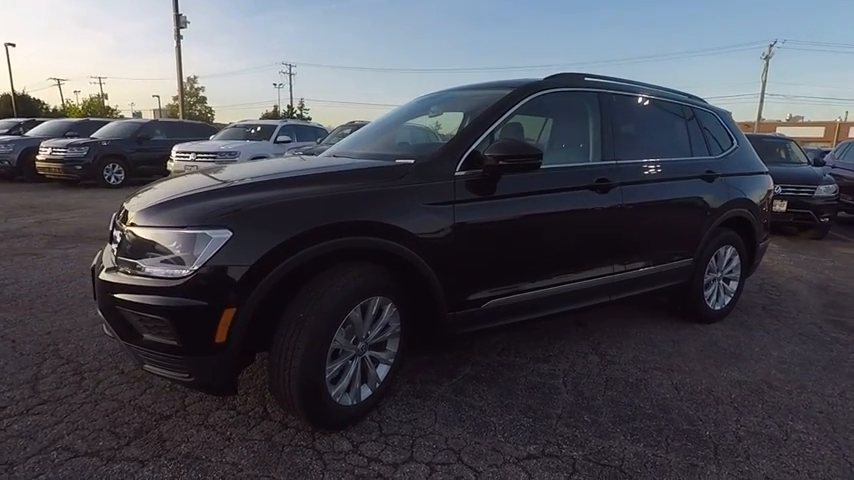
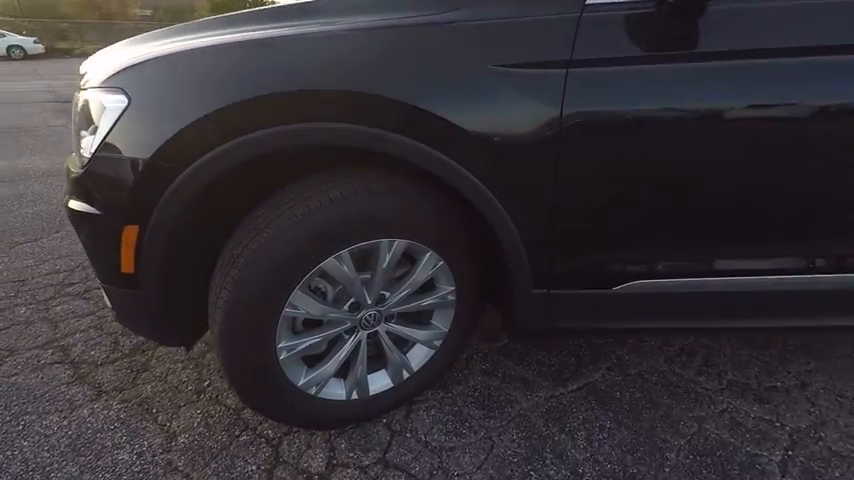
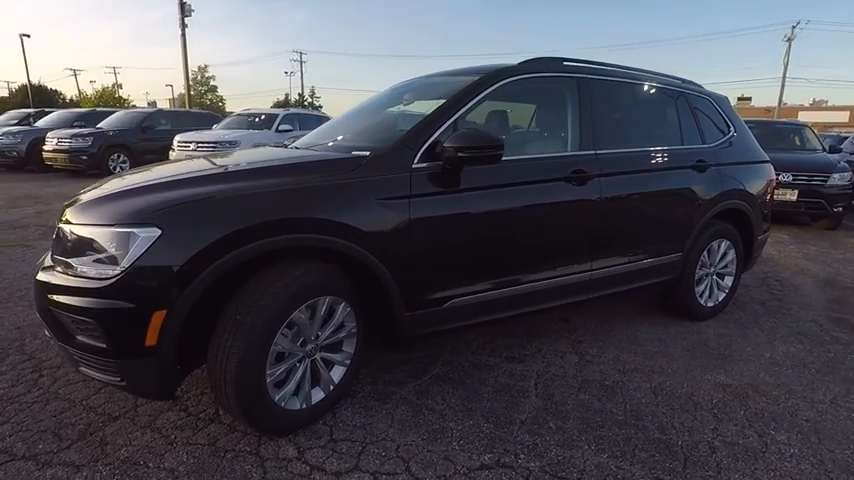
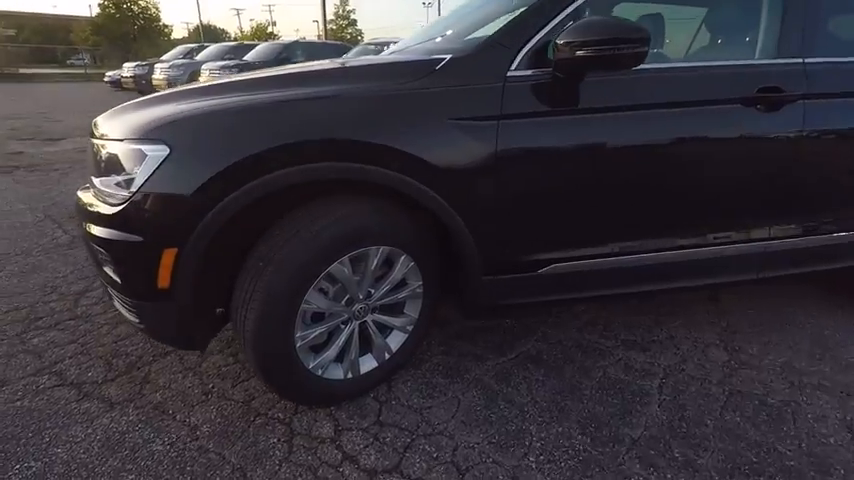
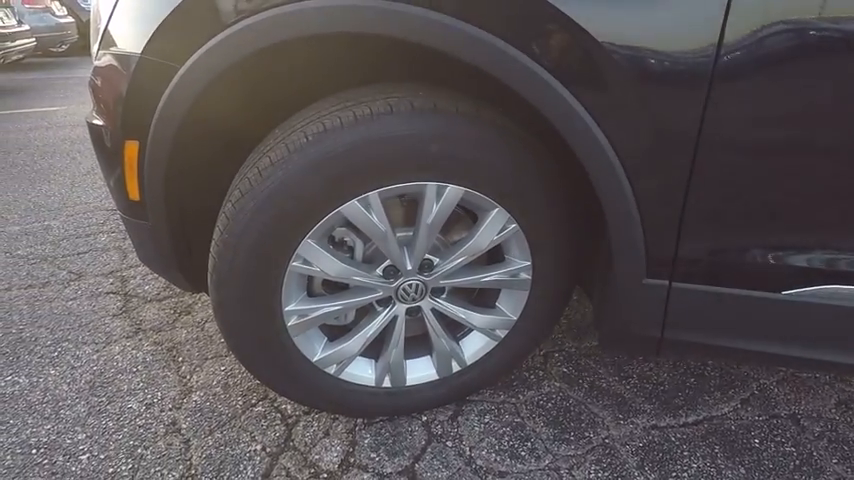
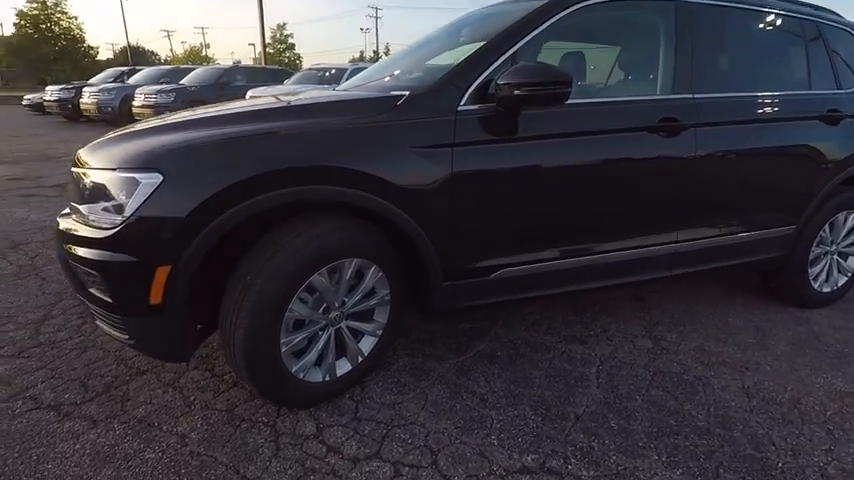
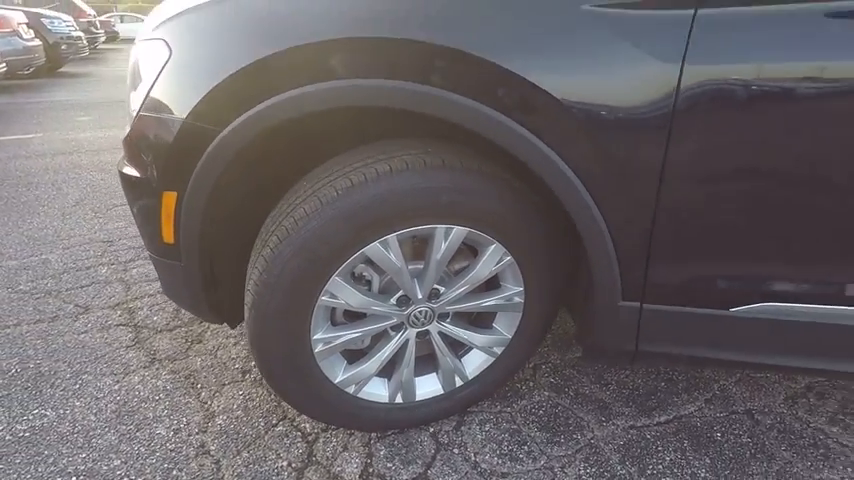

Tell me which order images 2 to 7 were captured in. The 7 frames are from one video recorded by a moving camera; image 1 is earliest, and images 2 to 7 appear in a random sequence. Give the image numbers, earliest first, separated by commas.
3, 6, 4, 2, 5, 7
